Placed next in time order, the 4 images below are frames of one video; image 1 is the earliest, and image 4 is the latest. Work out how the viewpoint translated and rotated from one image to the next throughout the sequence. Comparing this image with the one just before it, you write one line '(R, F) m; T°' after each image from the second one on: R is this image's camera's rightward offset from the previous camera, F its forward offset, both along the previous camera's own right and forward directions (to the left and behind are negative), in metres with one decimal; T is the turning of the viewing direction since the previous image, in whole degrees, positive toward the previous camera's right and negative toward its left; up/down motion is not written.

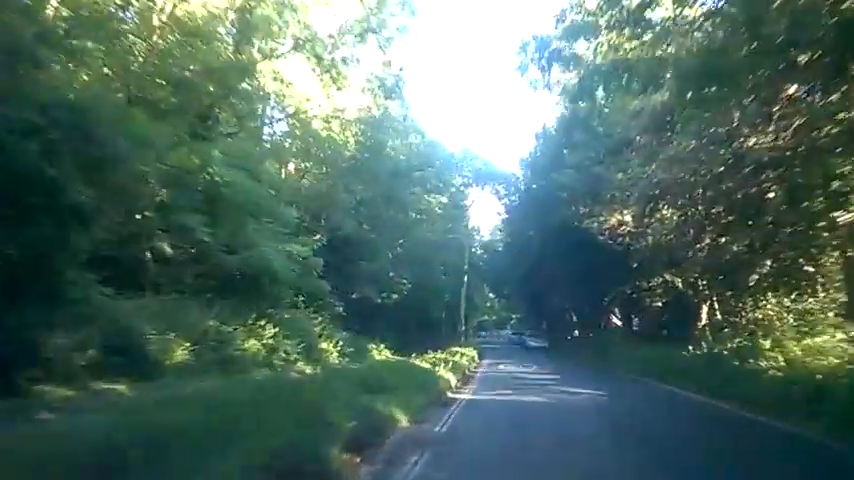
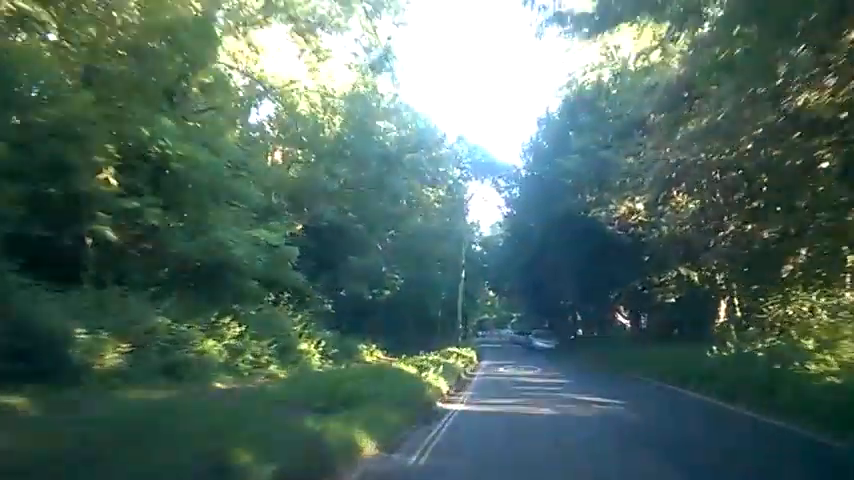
(+0.4, +3.1) m; 0°
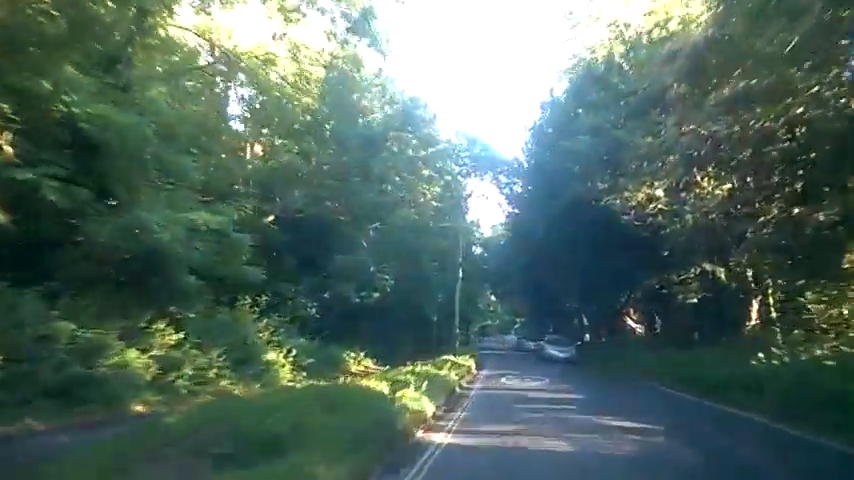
(+0.5, +4.0) m; 0°
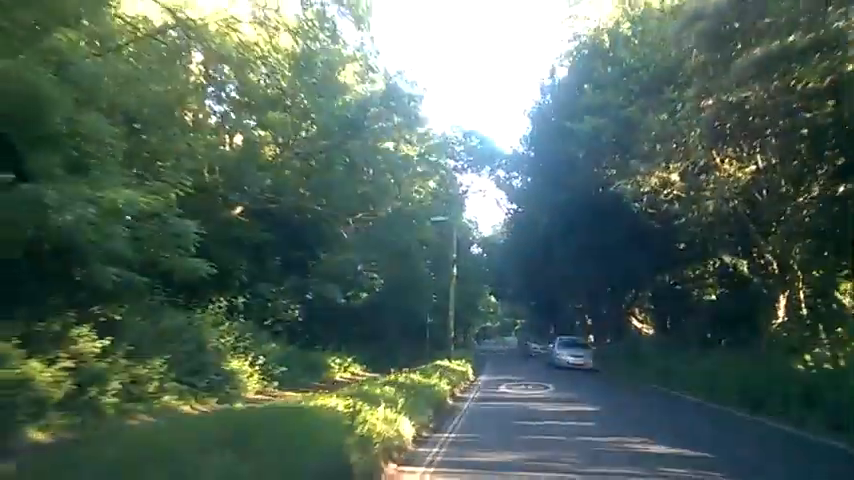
(+0.4, +3.0) m; 0°
